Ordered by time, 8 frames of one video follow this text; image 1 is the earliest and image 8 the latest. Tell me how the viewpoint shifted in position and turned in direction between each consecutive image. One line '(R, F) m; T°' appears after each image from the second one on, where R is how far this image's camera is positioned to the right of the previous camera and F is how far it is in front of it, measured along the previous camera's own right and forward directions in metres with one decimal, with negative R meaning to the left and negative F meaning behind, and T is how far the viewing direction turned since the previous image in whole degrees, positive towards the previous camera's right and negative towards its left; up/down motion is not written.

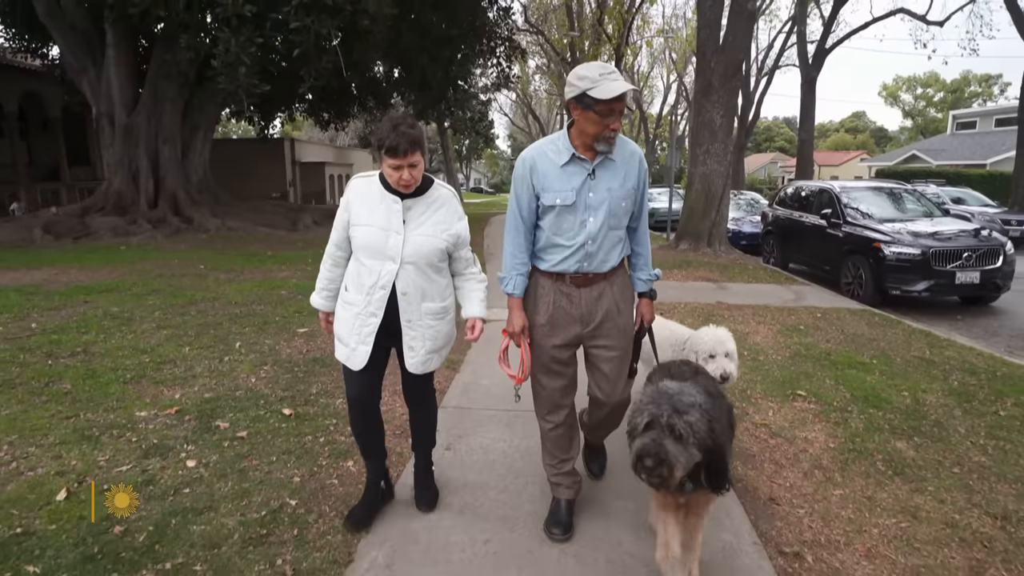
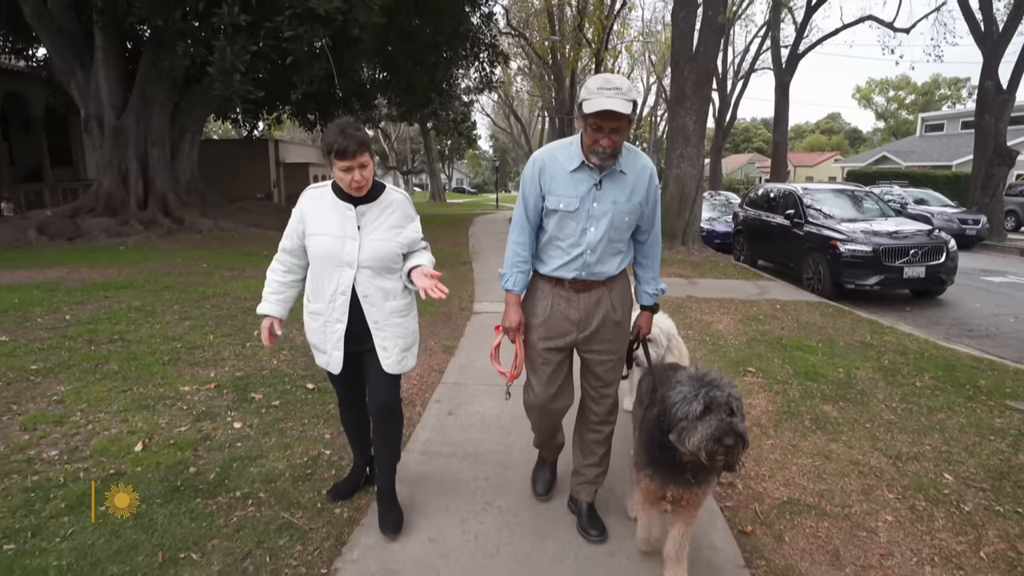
(-0.1, -0.7) m; +2°
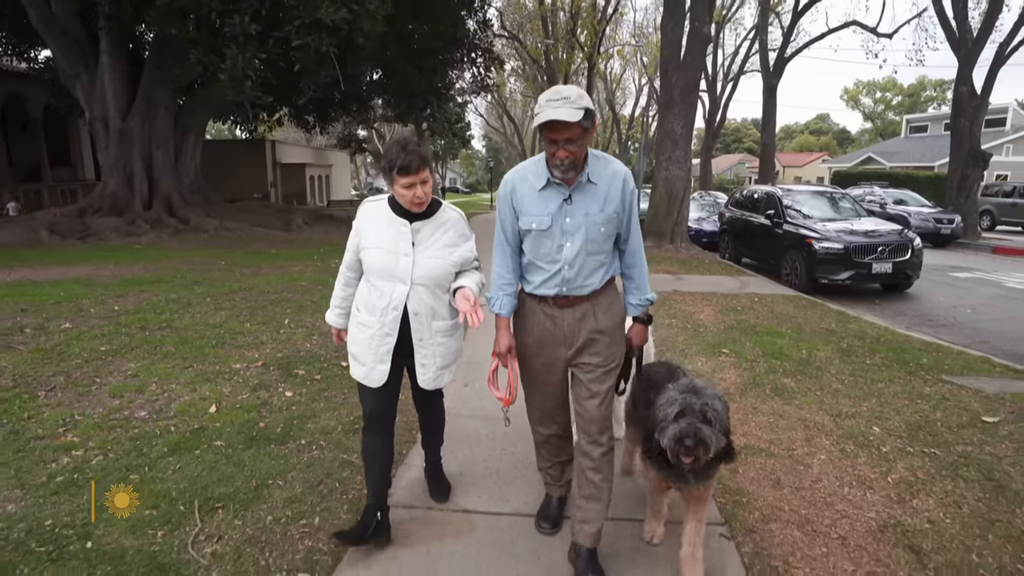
(-0.1, -0.7) m; +1°
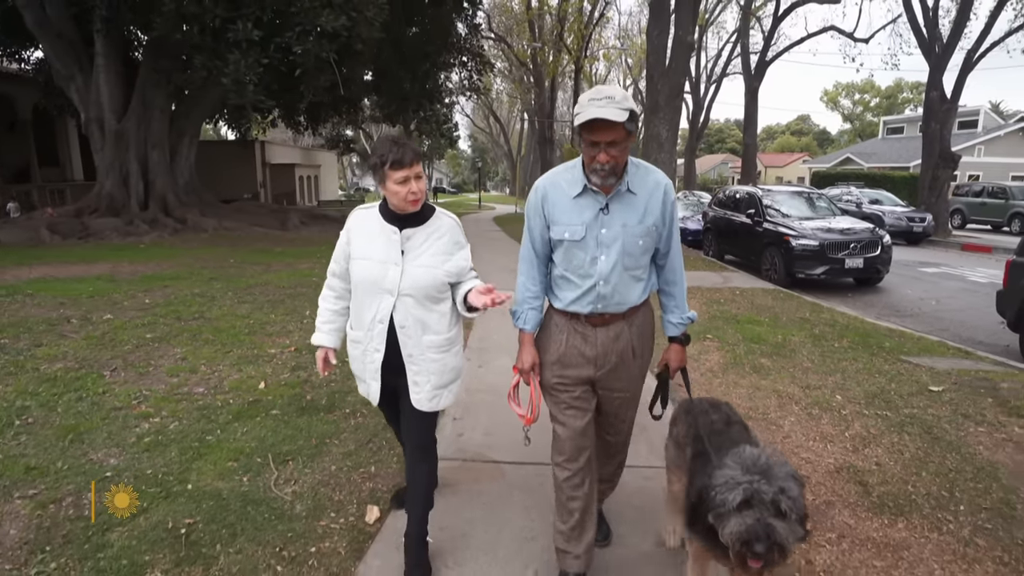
(-0.2, -0.6) m; +1°
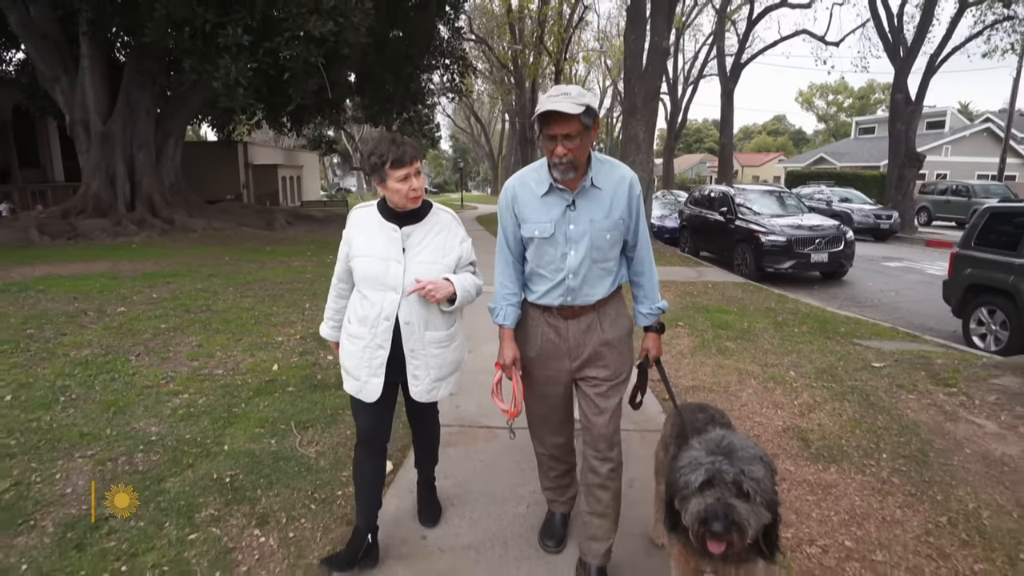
(-0.1, -0.5) m; +2°
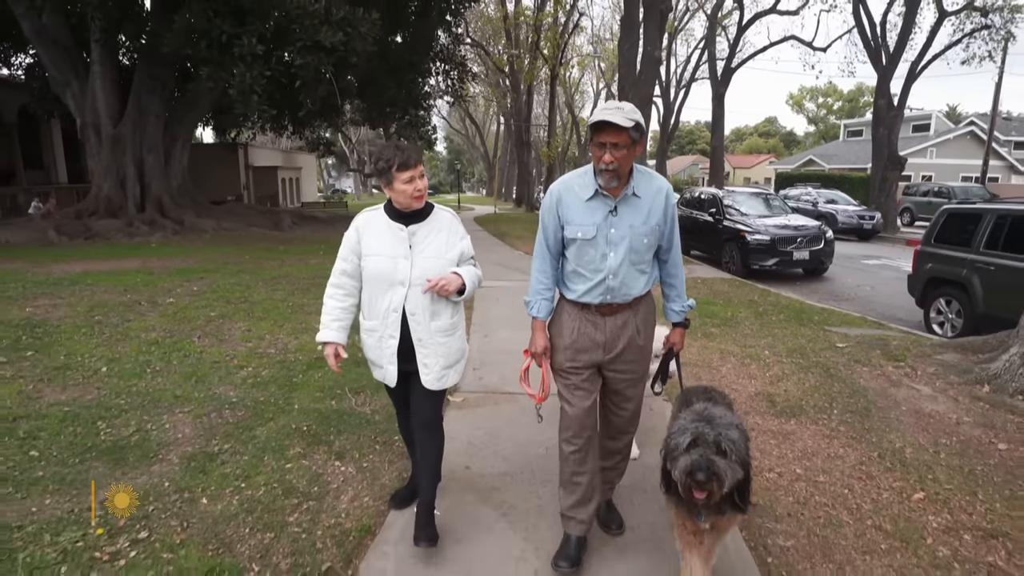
(-0.2, -0.8) m; +1°
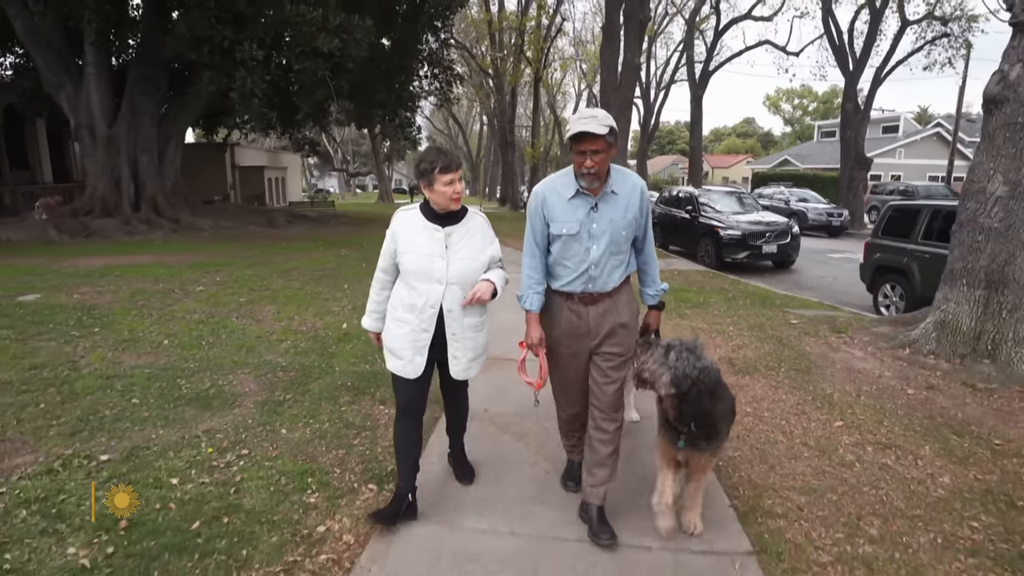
(-0.2, -0.9) m; +2°
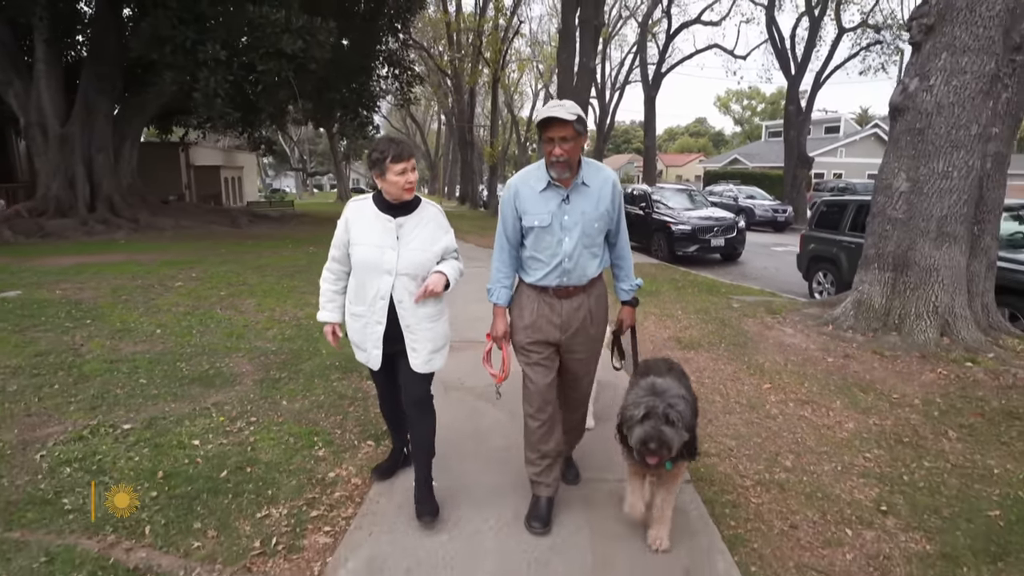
(-0.1, -0.6) m; +4°
